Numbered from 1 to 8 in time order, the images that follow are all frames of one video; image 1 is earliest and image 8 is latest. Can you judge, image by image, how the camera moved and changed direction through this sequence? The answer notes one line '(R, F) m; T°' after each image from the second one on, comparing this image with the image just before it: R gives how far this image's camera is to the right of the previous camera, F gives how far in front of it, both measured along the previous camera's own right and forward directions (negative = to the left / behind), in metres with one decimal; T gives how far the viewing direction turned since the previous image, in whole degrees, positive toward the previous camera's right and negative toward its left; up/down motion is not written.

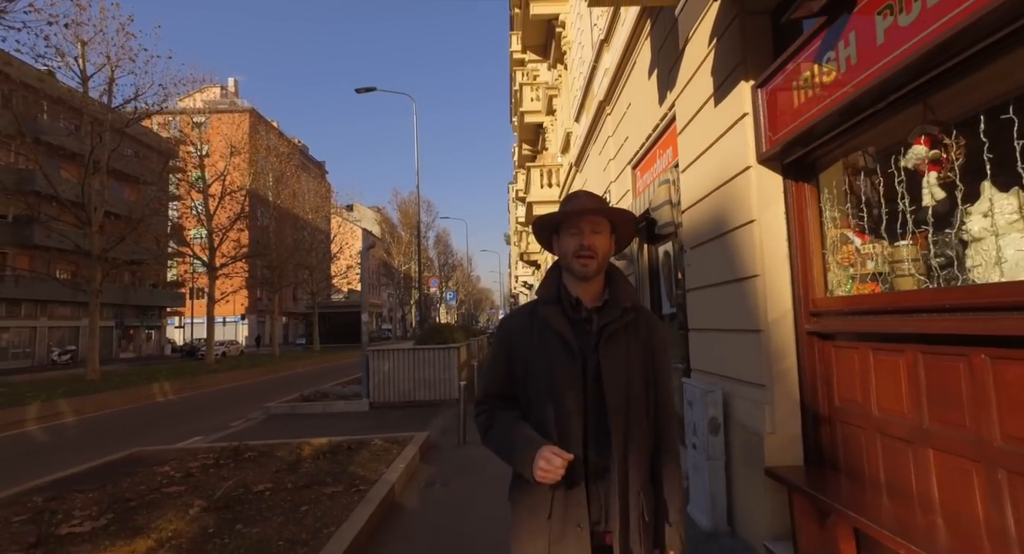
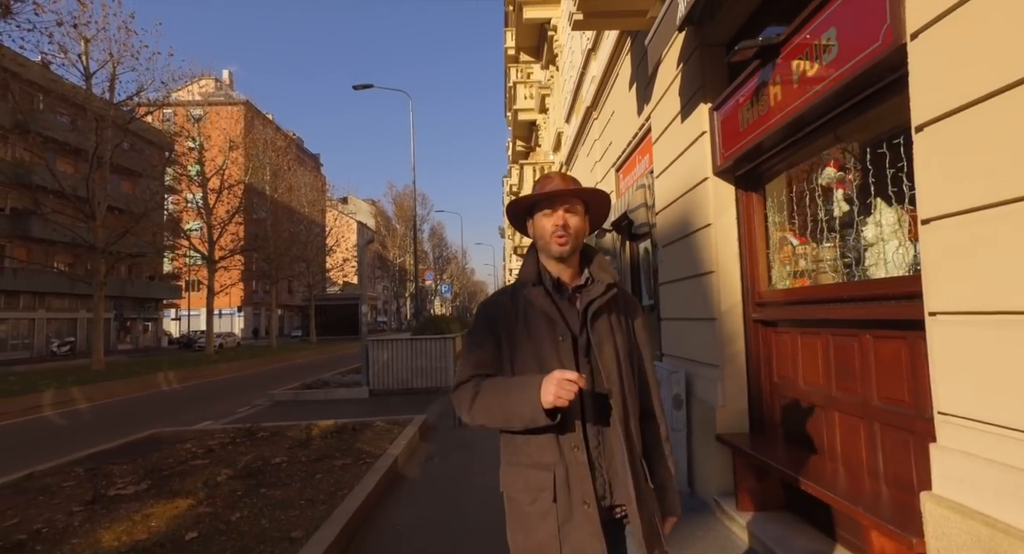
(0.0, -0.7) m; +1°
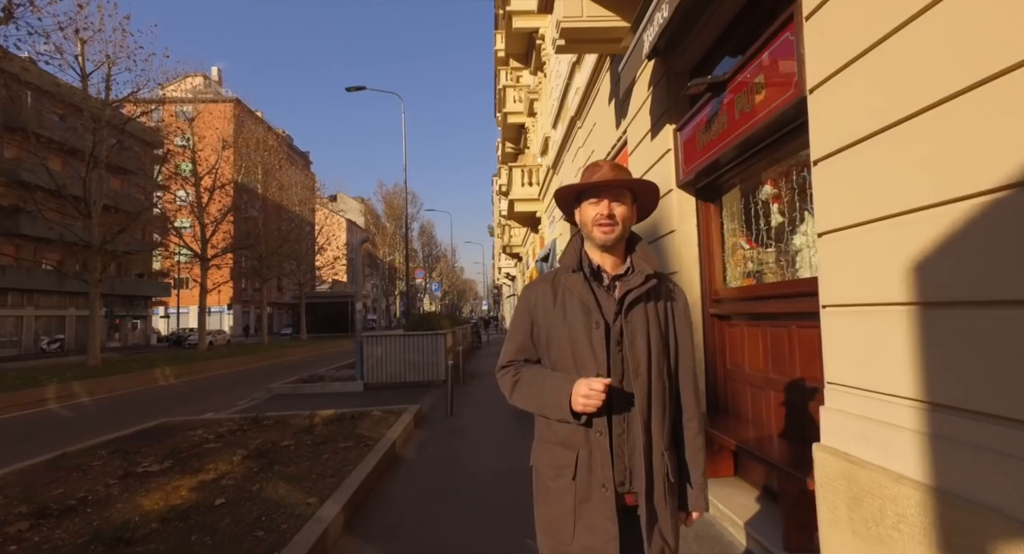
(0.0, -0.7) m; +1°
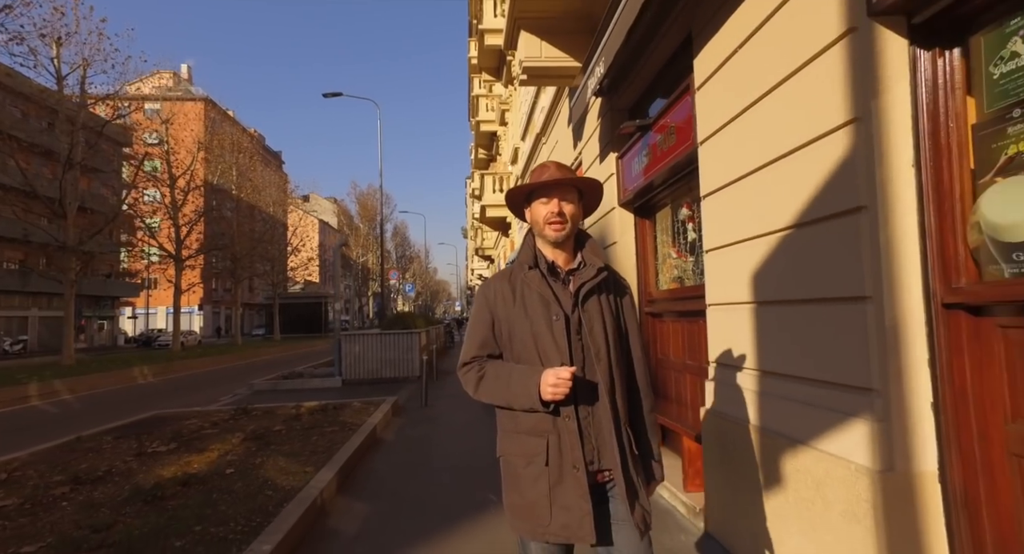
(+0.1, -1.0) m; +3°
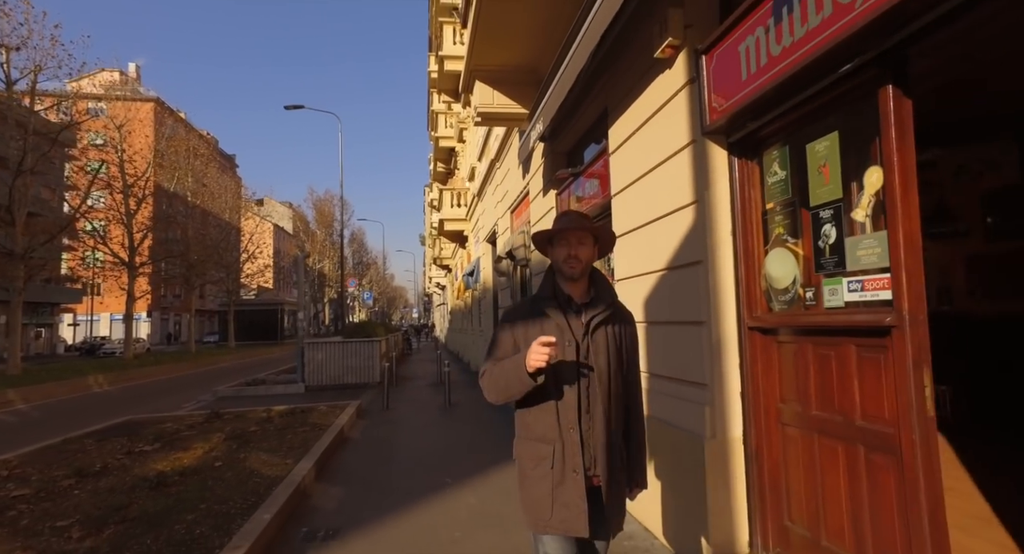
(0.0, -1.1) m; +4°
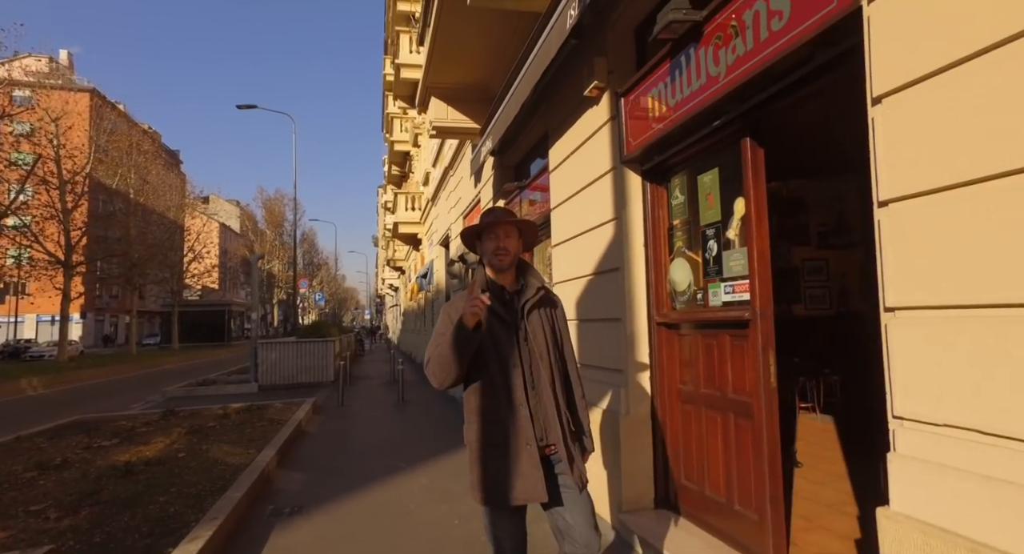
(0.0, -0.7) m; +5°
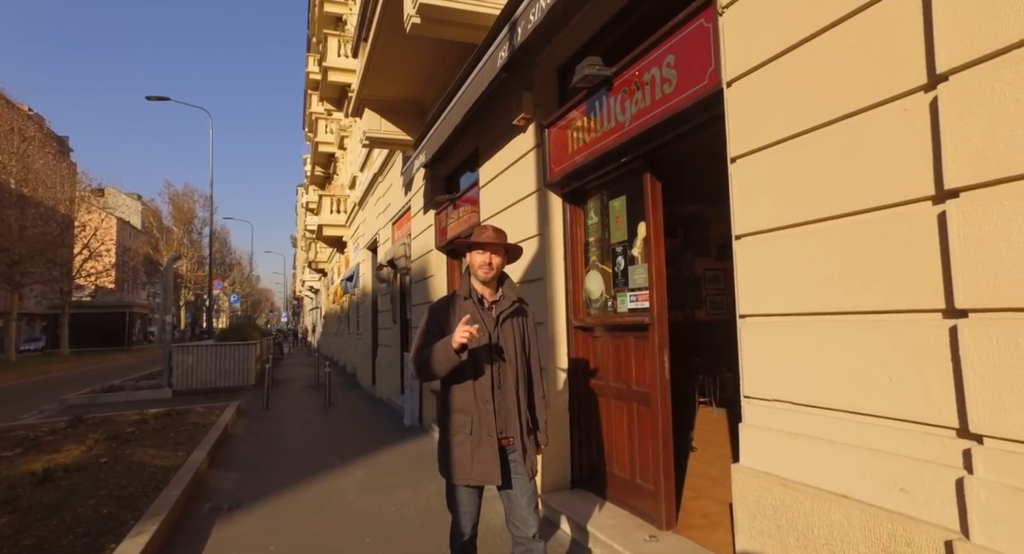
(-0.1, -0.5) m; +8°
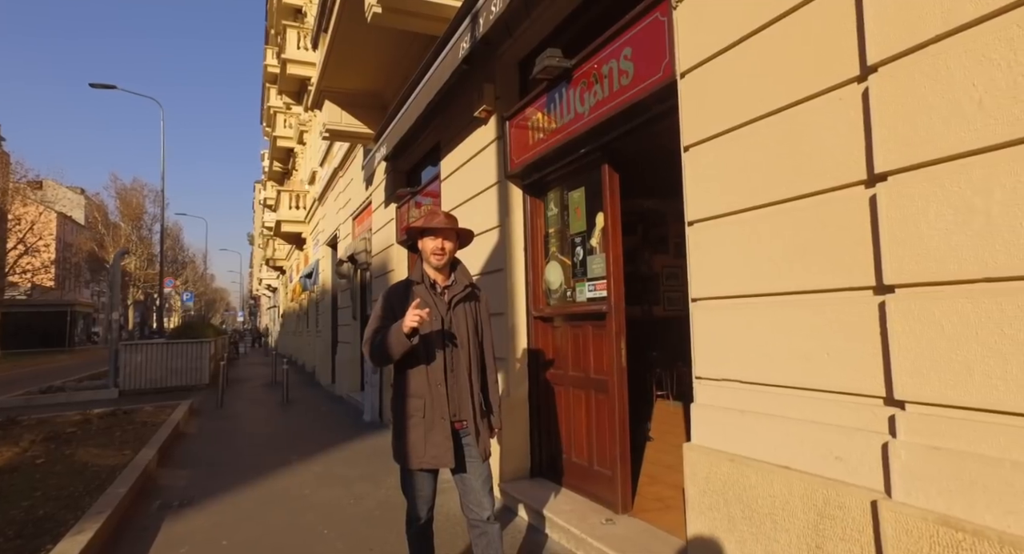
(0.0, 0.0) m; +4°
